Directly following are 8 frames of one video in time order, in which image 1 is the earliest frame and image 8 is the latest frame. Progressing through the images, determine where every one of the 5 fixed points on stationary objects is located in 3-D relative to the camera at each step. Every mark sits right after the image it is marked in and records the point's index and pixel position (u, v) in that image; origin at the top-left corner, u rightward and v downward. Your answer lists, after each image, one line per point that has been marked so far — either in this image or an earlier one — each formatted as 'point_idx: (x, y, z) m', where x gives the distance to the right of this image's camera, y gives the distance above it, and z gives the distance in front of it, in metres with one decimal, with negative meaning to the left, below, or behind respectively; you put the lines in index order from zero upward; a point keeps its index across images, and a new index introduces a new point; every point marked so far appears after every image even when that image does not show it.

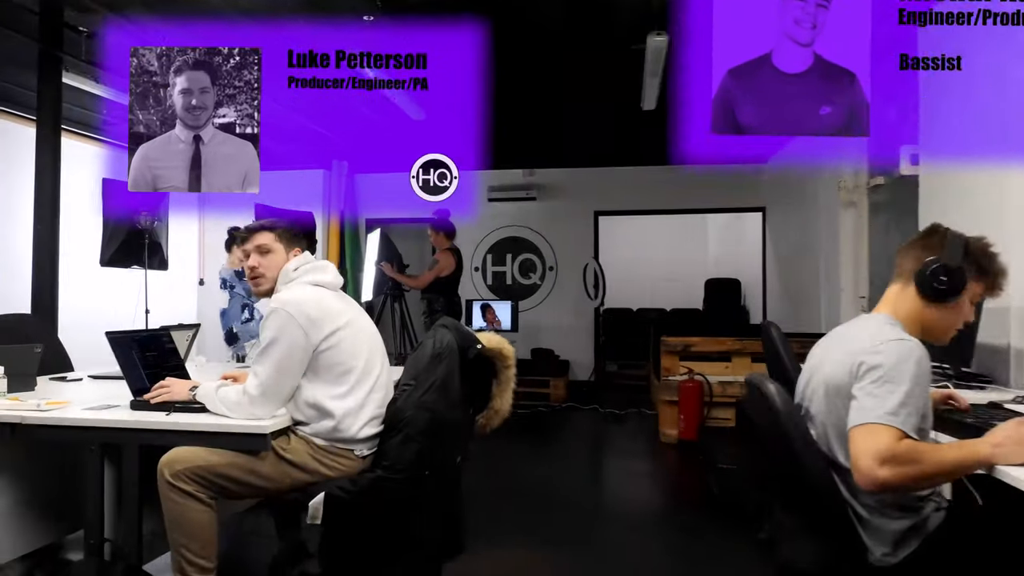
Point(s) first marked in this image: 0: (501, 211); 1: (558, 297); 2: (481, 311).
0: (-0.1, +0.7, +7.4) m
1: (+0.4, -0.1, +7.2) m
2: (-0.2, -0.2, +6.6) m
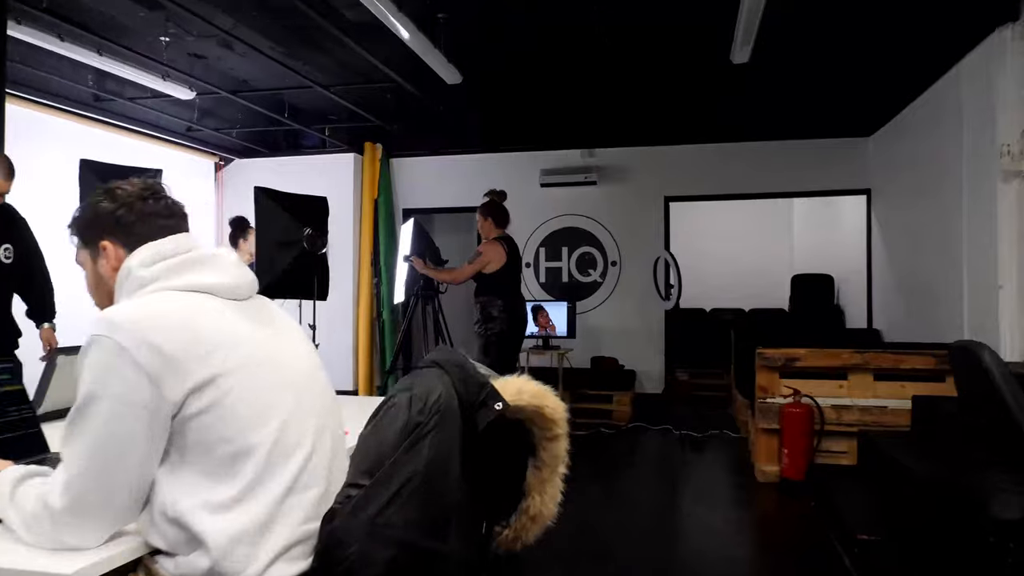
0: (+0.4, +0.7, +6.4) m
1: (+0.9, -0.1, +6.2) m
2: (+0.2, -0.2, +5.6) m
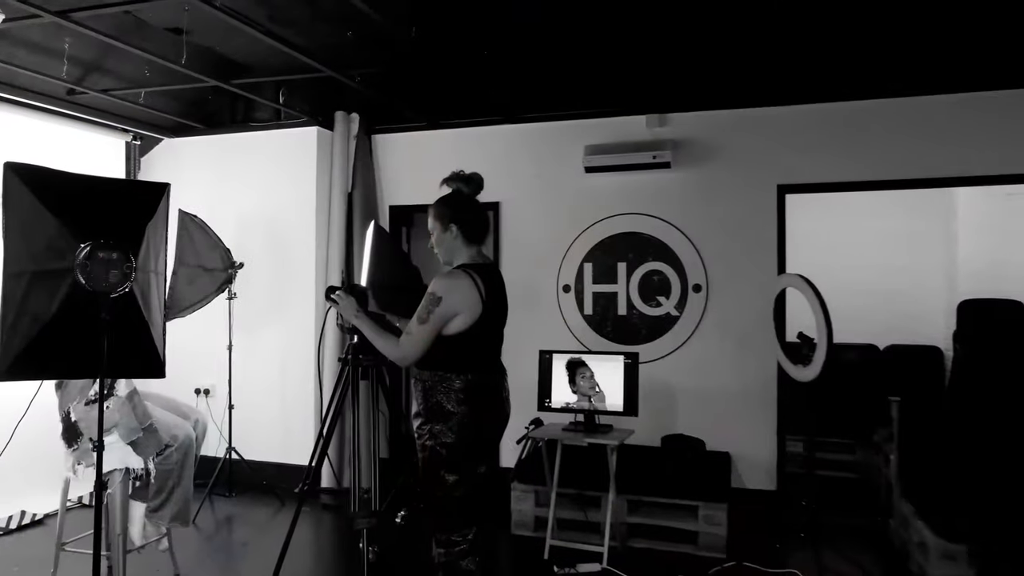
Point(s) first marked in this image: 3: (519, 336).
0: (+0.5, +0.5, +4.3) m
1: (+1.0, -0.3, +4.1) m
2: (+0.3, -0.4, +3.5) m
3: (0.0, -0.3, +4.4) m
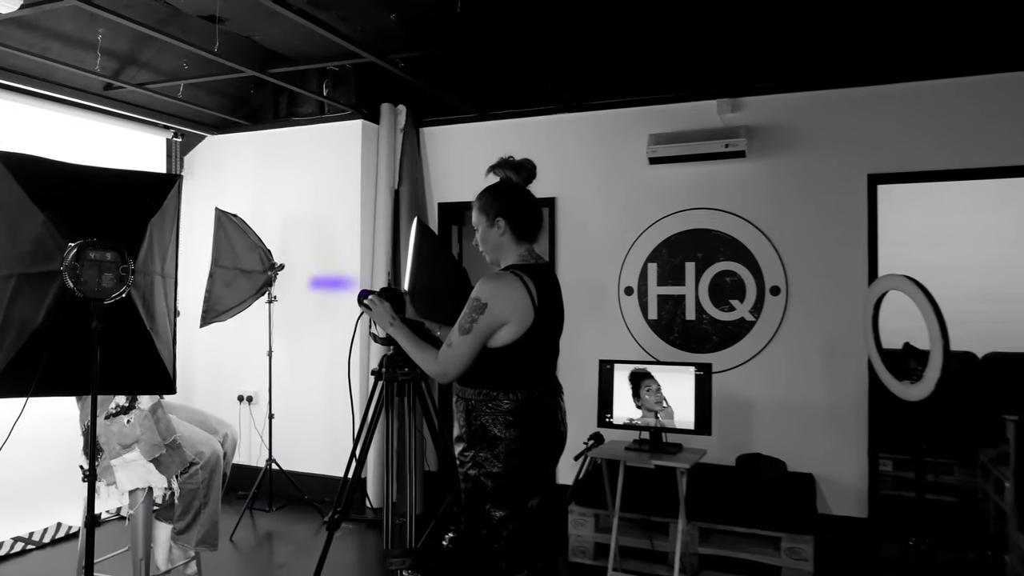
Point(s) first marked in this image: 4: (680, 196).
0: (+0.8, +0.5, +3.9) m
1: (+1.3, -0.3, +3.7) m
2: (+0.5, -0.4, +3.2) m
3: (+0.3, -0.3, +4.1) m
4: (+0.8, +0.5, +3.9) m
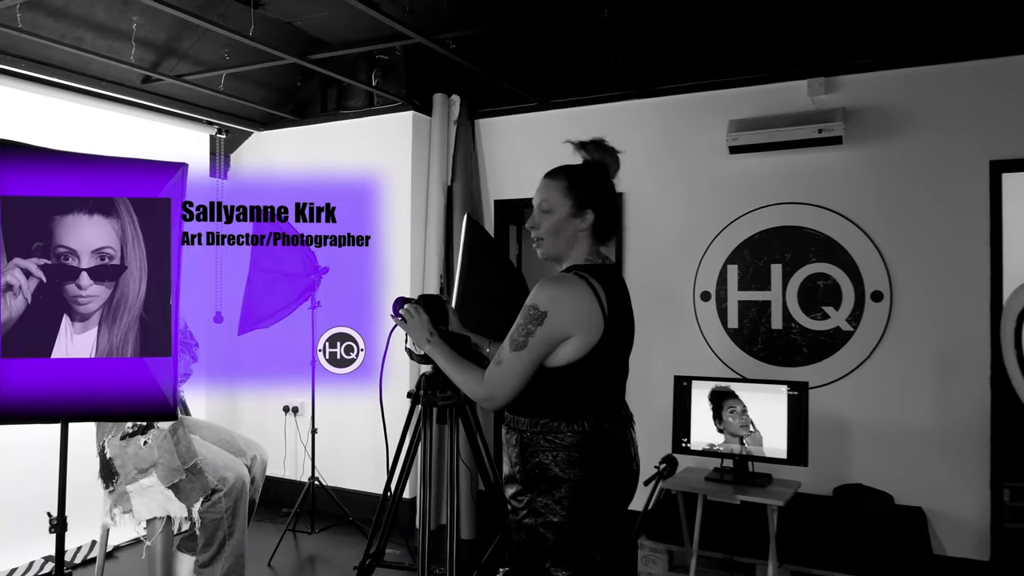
0: (+1.1, +0.5, +3.4) m
1: (+1.5, -0.3, +3.2) m
2: (+0.7, -0.4, +2.8) m
3: (+0.6, -0.3, +3.7) m
4: (+1.1, +0.4, +3.4) m
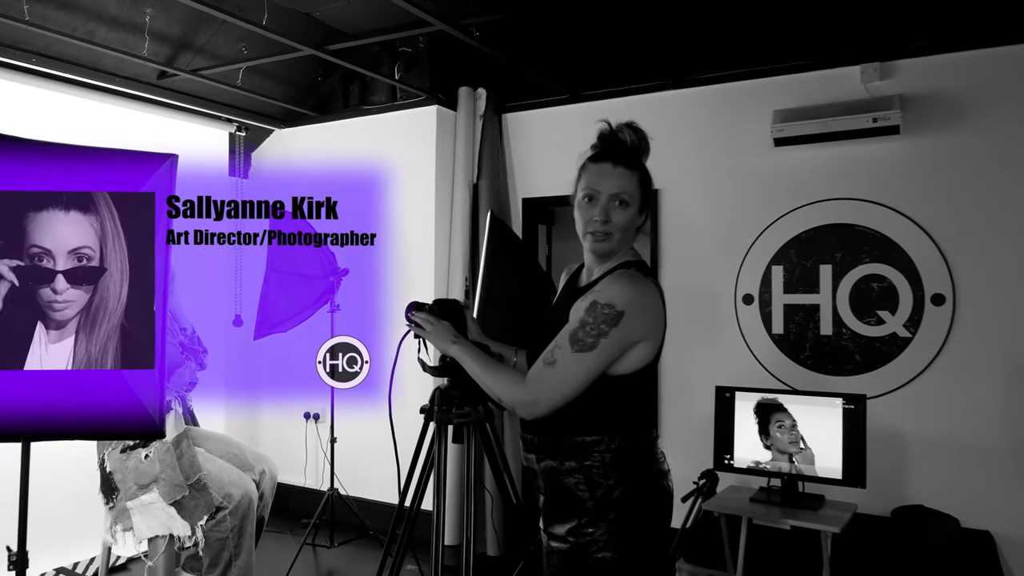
0: (+1.2, +0.5, +3.2) m
1: (+1.6, -0.3, +2.9) m
2: (+0.8, -0.4, +2.5) m
3: (+0.7, -0.3, +3.4) m
4: (+1.2, +0.4, +3.2) m
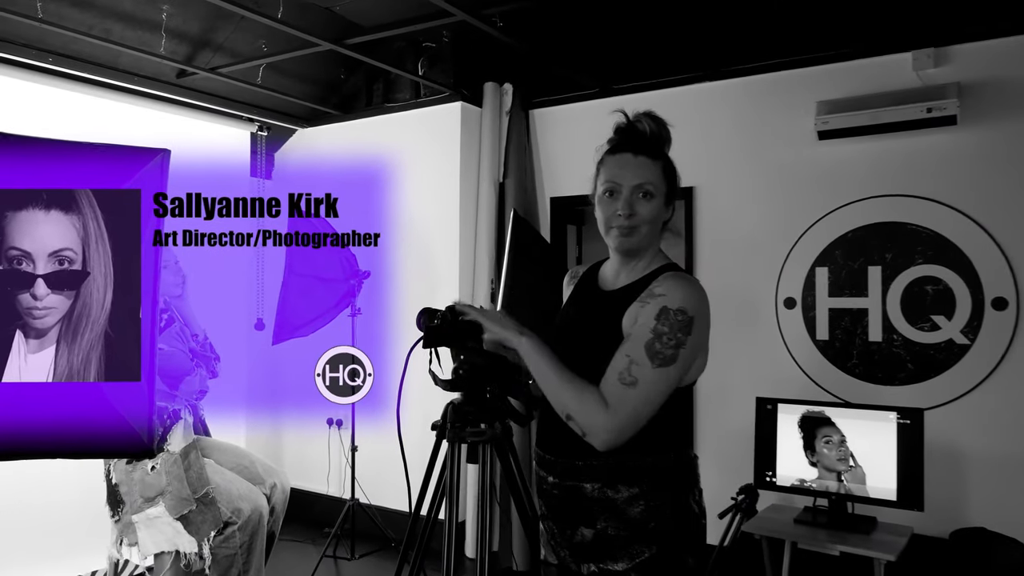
0: (+1.3, +0.5, +3.0) m
1: (+1.7, -0.3, +2.7) m
2: (+0.9, -0.4, +2.3) m
3: (+0.9, -0.3, +3.2) m
4: (+1.3, +0.4, +3.0) m
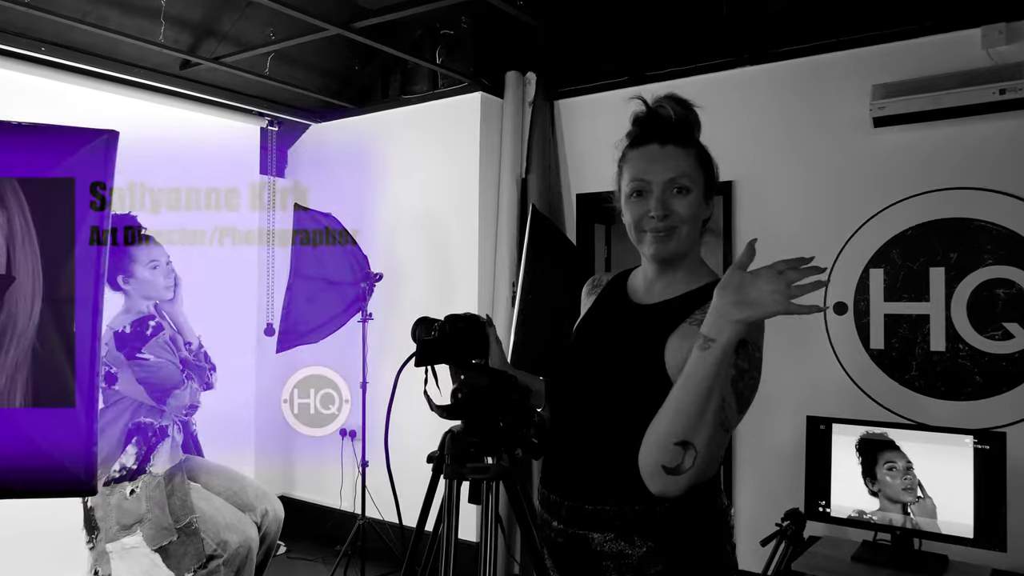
0: (+1.4, +0.5, +2.7) m
1: (+1.8, -0.3, +2.4) m
2: (+0.9, -0.4, +2.0) m
3: (+0.9, -0.3, +3.0) m
4: (+1.4, +0.4, +2.7) m
